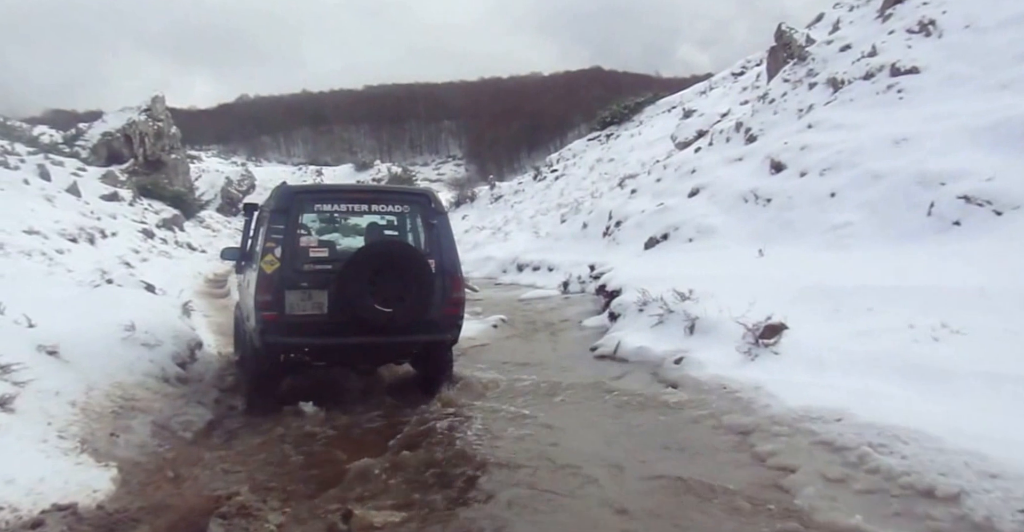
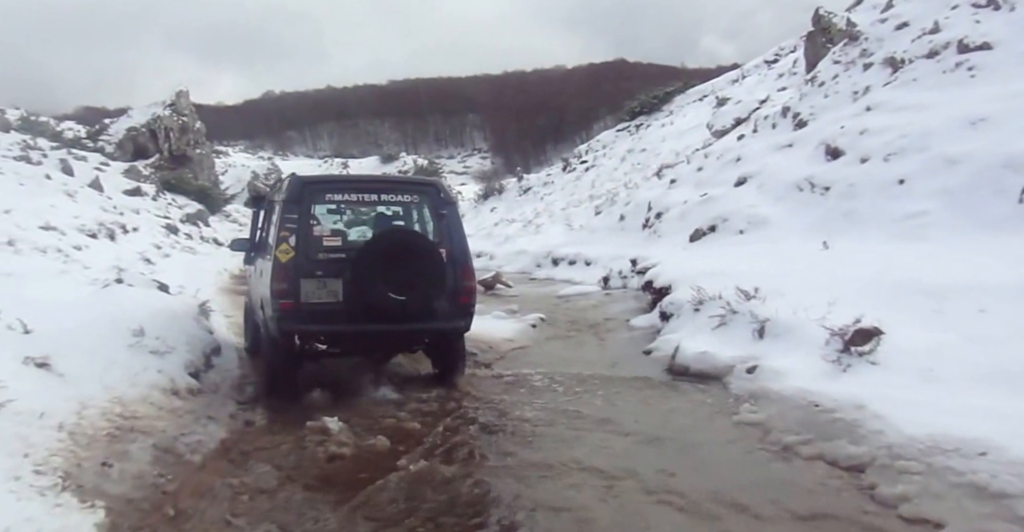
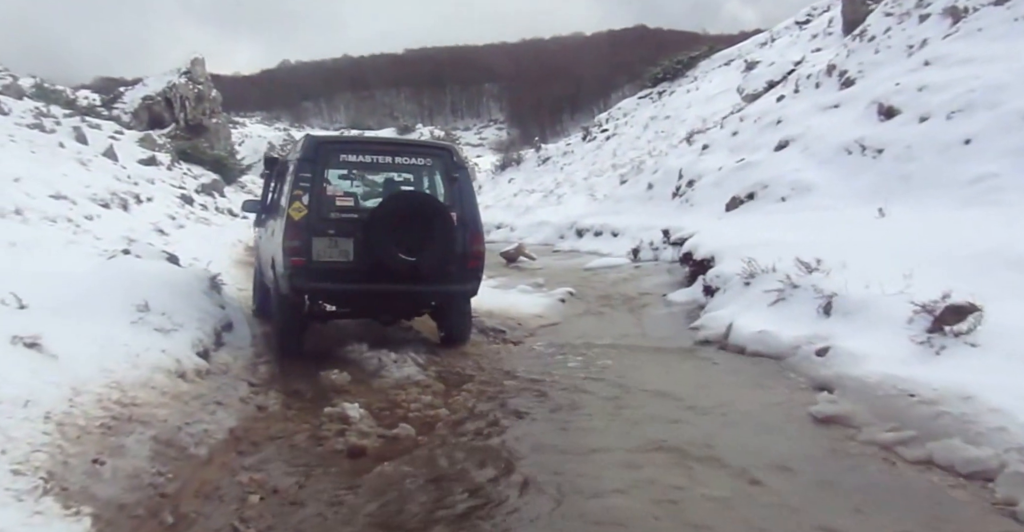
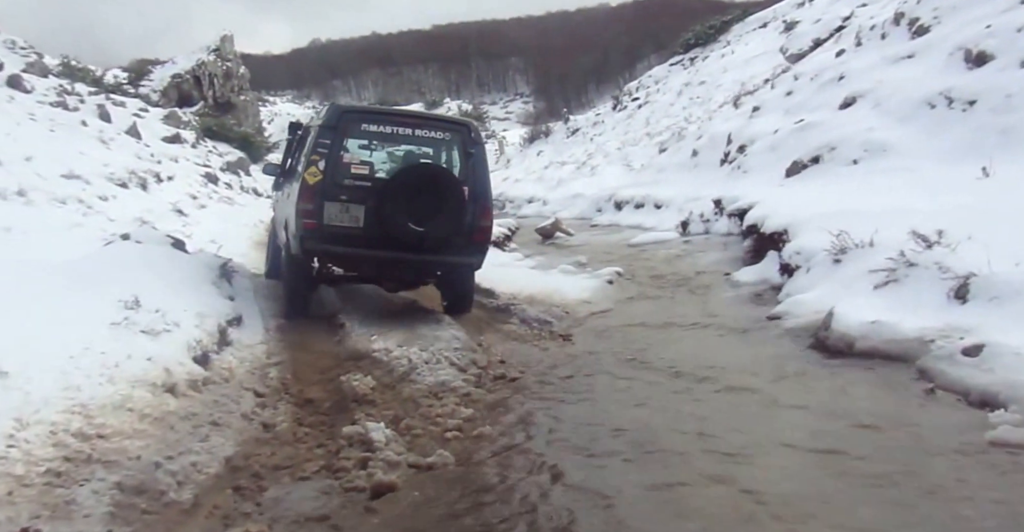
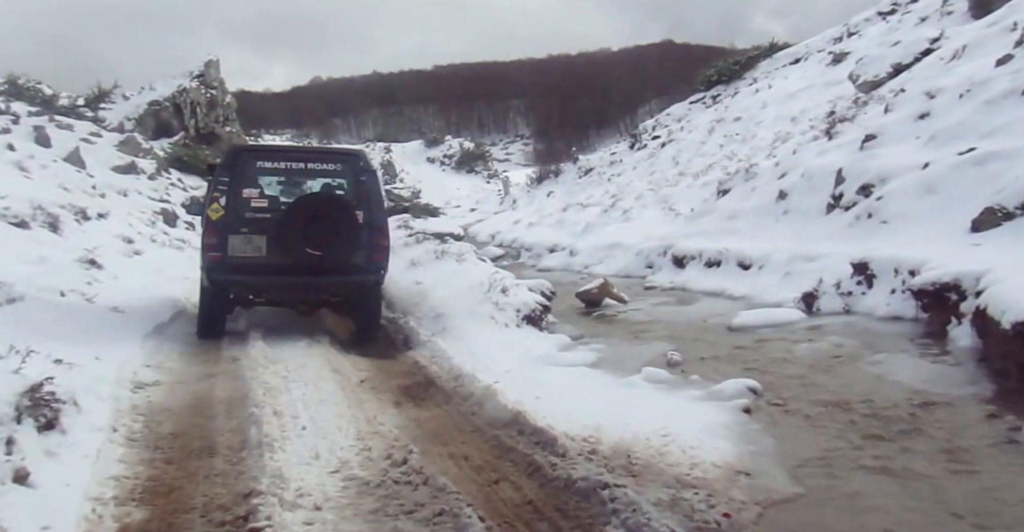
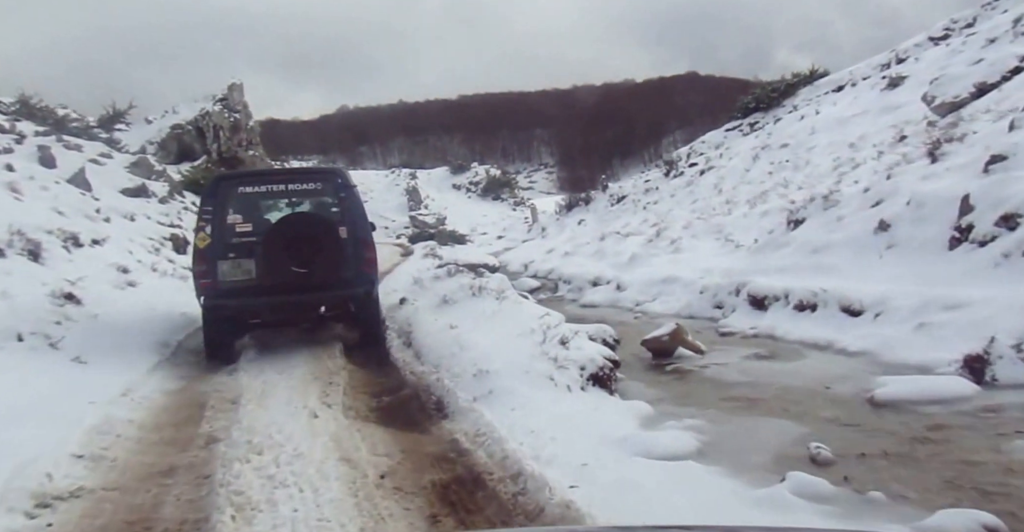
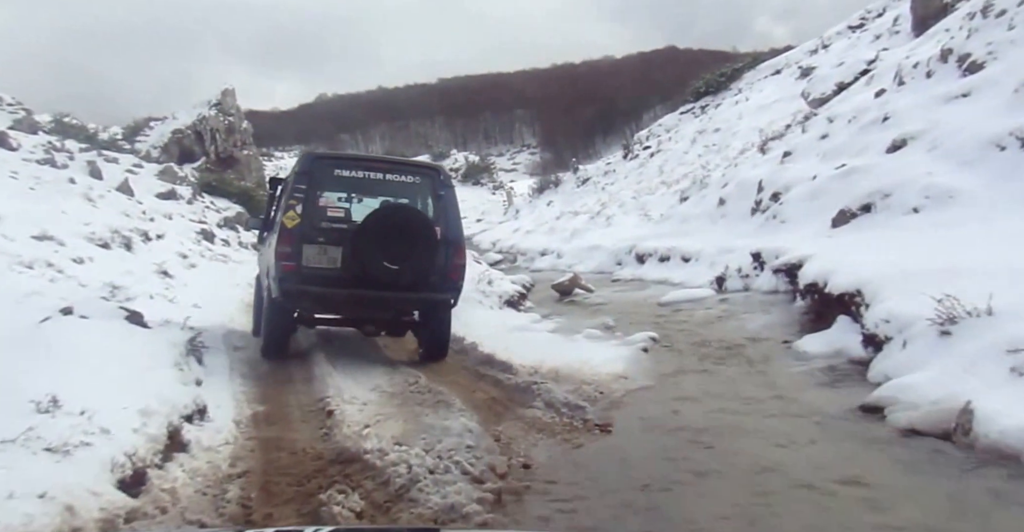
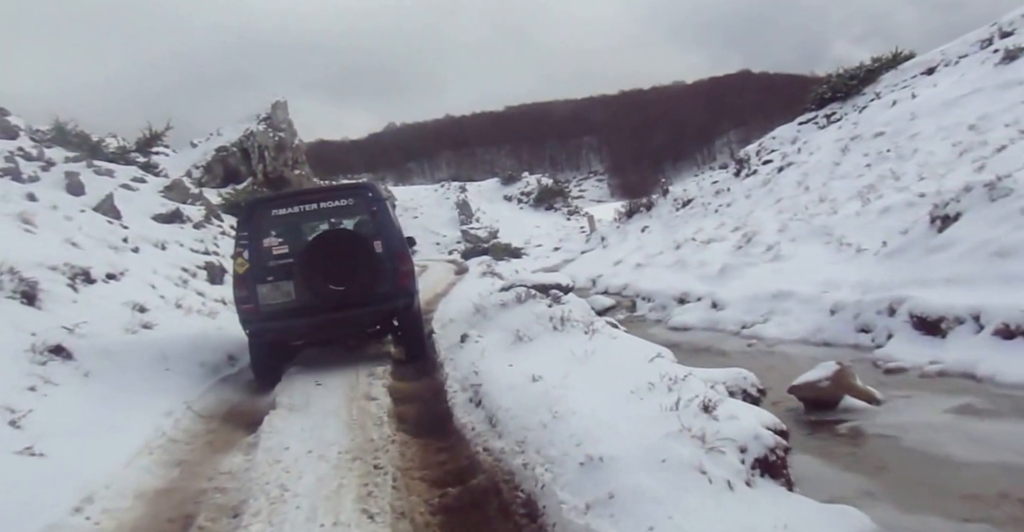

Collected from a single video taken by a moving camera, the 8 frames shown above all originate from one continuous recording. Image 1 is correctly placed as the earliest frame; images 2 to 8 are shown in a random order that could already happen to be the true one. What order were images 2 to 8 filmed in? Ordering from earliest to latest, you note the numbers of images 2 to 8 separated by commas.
2, 3, 4, 7, 5, 6, 8
